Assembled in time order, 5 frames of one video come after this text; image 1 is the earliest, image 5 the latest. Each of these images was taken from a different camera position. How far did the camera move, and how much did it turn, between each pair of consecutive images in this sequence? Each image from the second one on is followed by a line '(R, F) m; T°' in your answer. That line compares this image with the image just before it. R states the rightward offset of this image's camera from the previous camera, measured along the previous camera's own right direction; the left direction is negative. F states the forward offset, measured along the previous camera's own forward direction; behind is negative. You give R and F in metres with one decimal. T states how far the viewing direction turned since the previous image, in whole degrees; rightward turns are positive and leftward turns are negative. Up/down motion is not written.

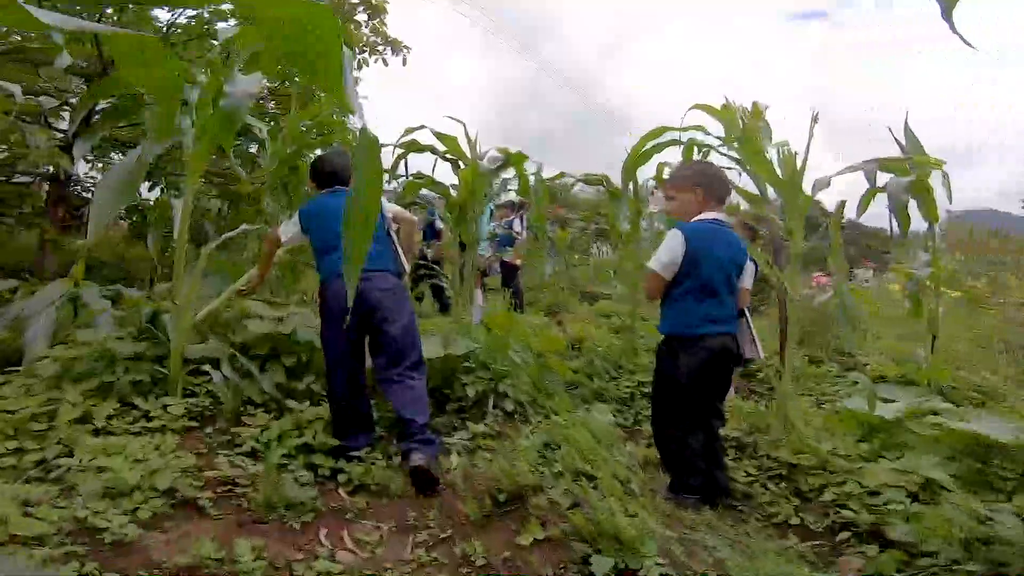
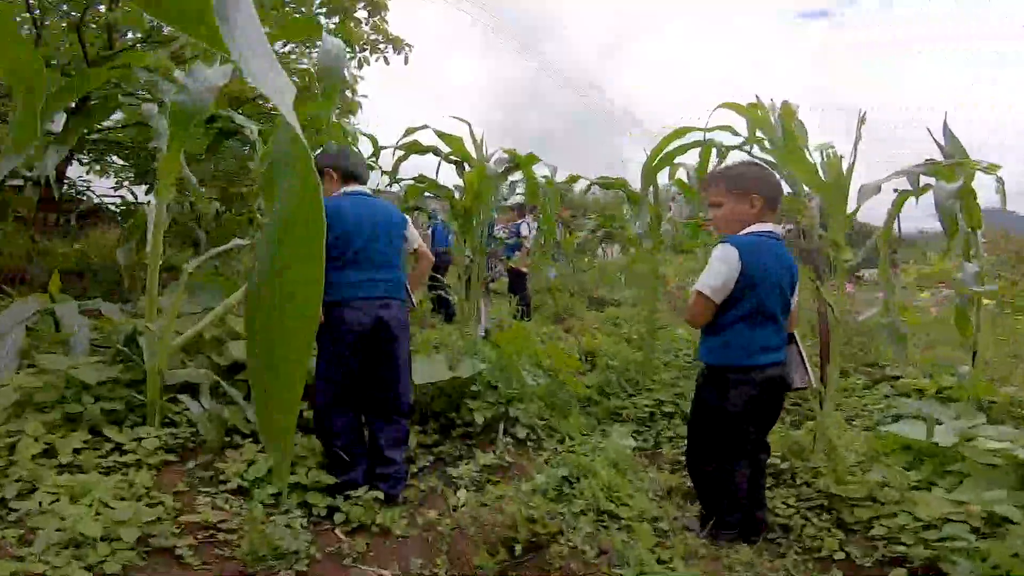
(-0.1, +0.3) m; 0°
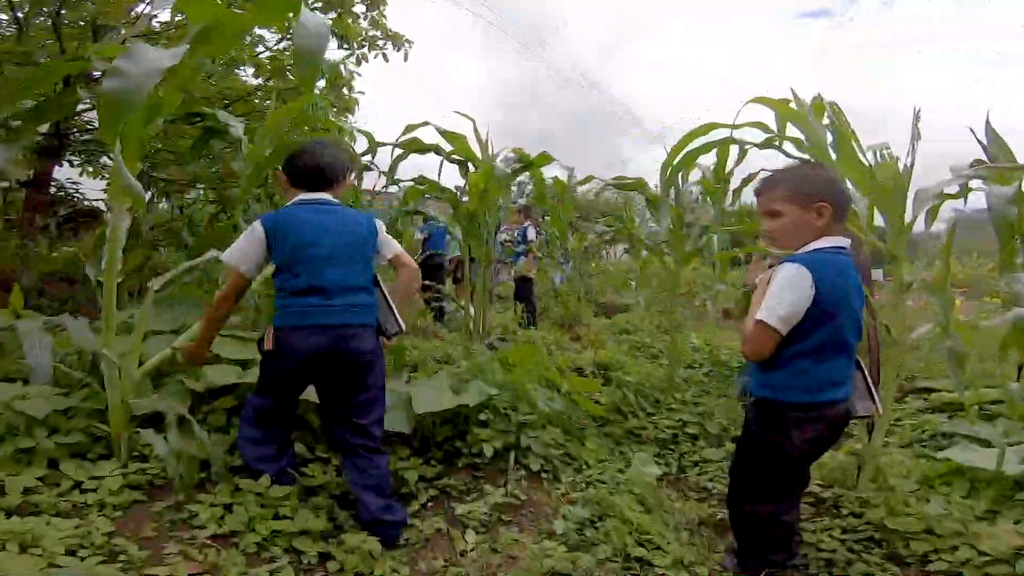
(-0.1, +0.3) m; 0°
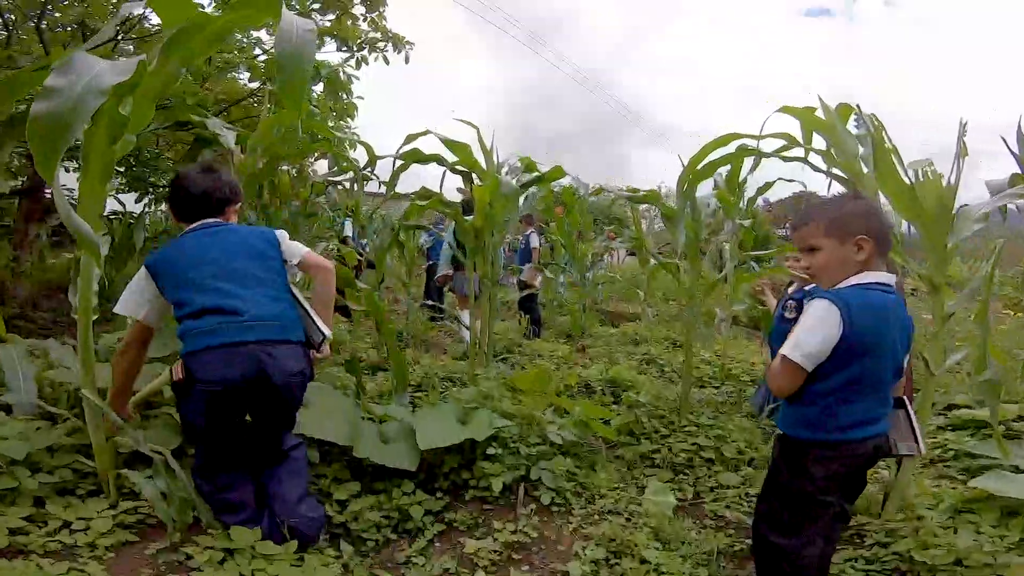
(0.0, +0.1) m; 0°
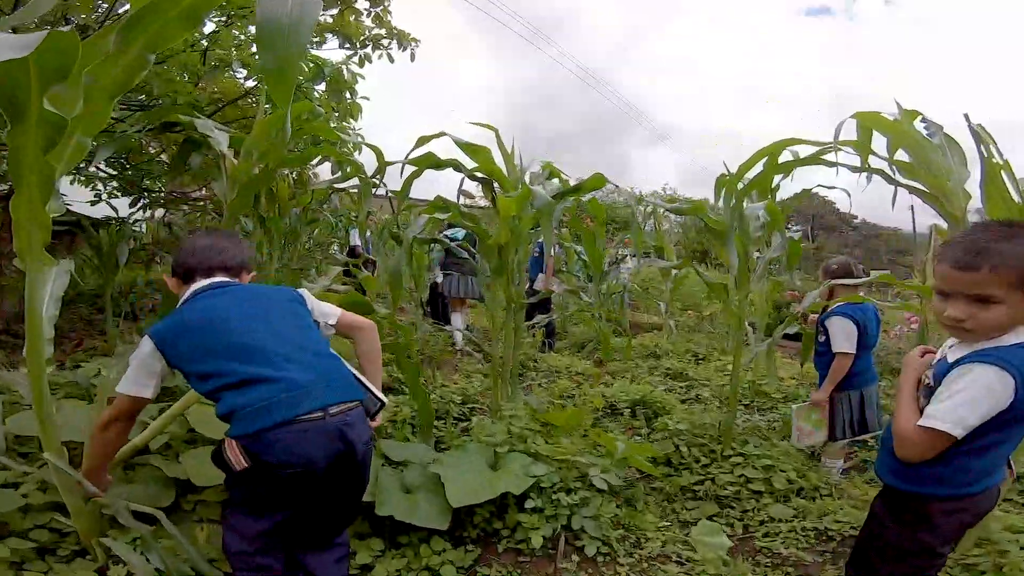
(-0.2, +0.3) m; 0°
